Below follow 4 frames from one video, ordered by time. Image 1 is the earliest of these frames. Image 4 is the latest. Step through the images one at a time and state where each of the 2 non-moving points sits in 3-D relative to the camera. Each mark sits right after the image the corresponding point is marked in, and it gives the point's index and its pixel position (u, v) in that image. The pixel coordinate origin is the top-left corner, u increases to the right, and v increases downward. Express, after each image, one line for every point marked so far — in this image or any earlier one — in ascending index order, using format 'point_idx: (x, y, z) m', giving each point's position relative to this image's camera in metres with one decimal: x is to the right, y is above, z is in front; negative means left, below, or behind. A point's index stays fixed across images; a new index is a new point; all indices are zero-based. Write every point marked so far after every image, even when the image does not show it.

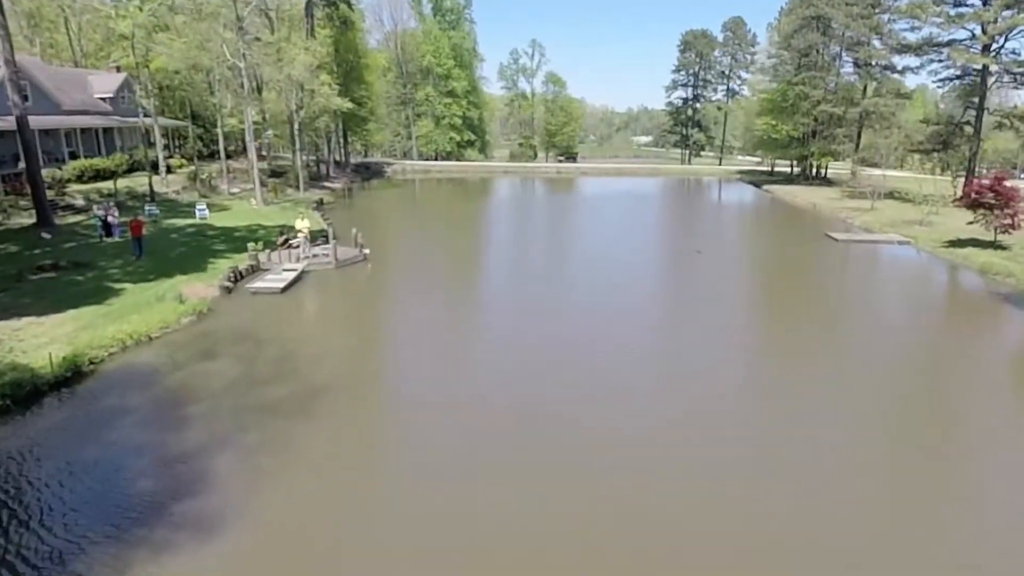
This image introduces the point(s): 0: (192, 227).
0: (-7.9, +1.5, +17.1) m
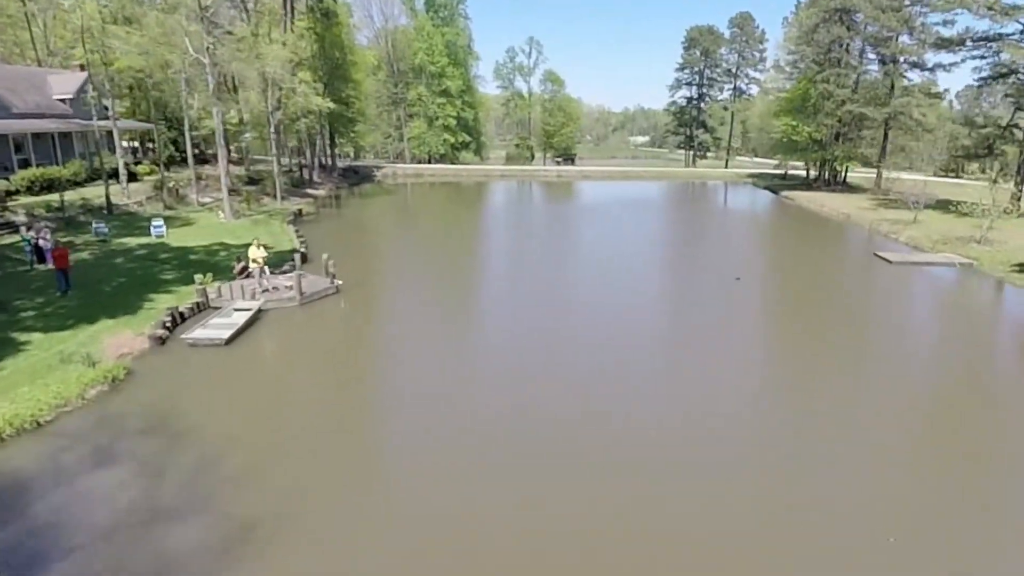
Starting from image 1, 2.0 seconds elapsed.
0: (-7.9, +0.9, +14.8) m
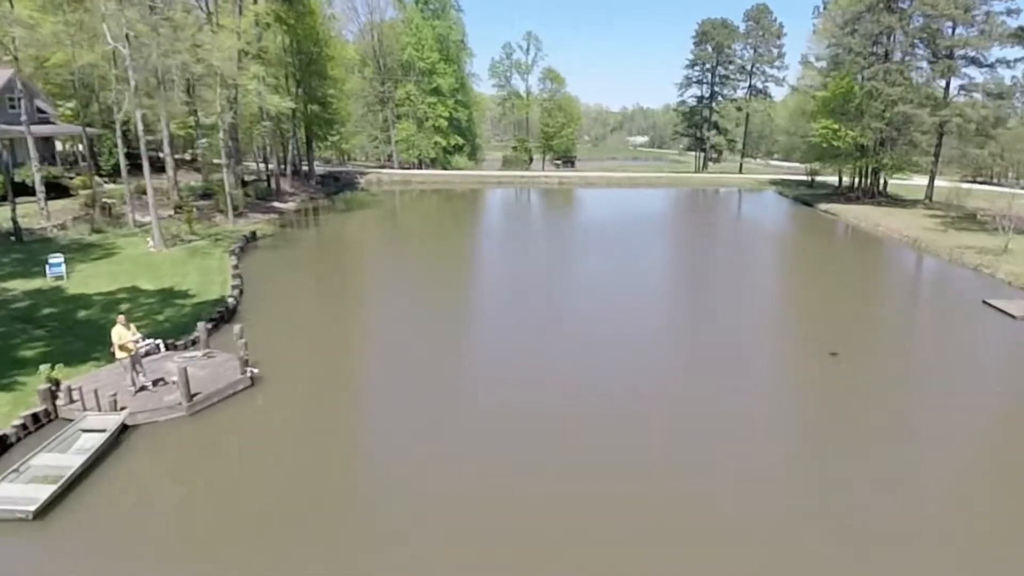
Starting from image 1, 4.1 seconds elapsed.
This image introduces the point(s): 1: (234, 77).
0: (-7.9, -0.1, +11.2) m
1: (-7.4, +5.7, +18.5) m
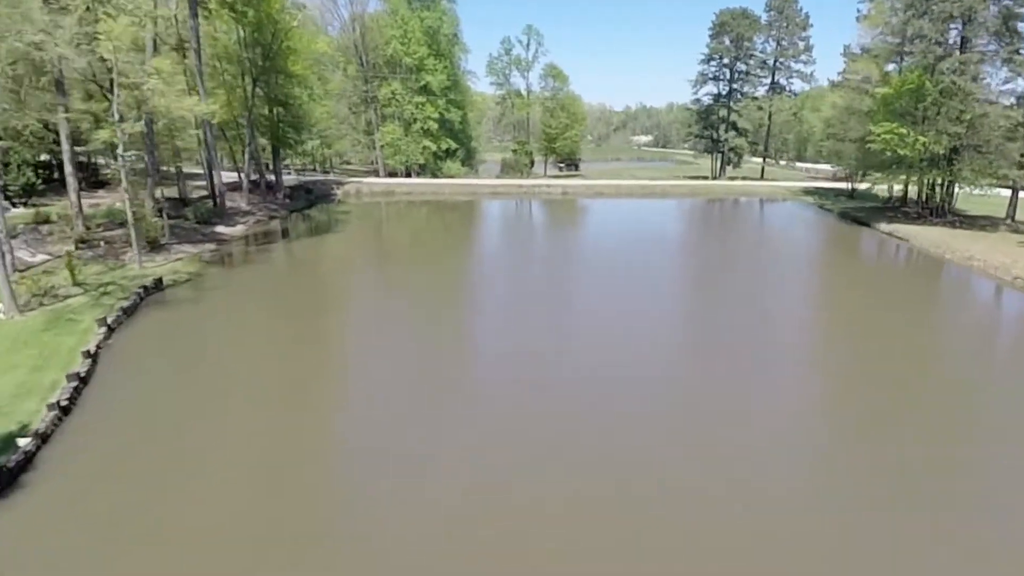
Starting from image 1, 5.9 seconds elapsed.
0: (-8.0, -1.3, +7.2) m
1: (-7.5, +4.5, +14.5) m
